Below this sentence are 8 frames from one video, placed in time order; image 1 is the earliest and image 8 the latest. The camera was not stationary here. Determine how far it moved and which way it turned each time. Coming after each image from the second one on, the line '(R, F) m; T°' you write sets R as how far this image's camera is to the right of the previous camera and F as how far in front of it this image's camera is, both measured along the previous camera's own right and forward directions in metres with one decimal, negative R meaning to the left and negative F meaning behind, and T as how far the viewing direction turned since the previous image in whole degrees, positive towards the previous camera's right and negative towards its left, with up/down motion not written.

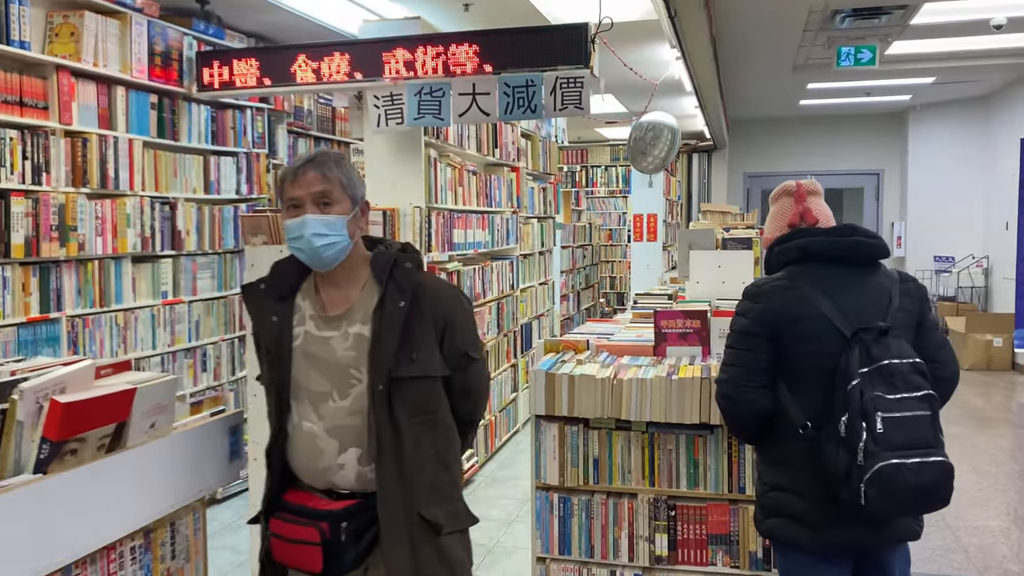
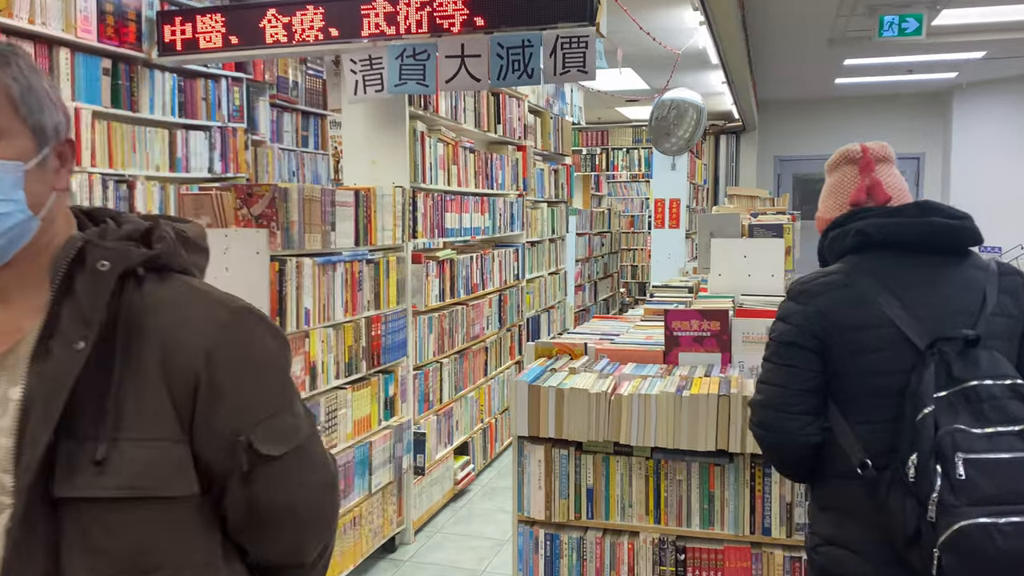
(+0.1, +0.5) m; -2°
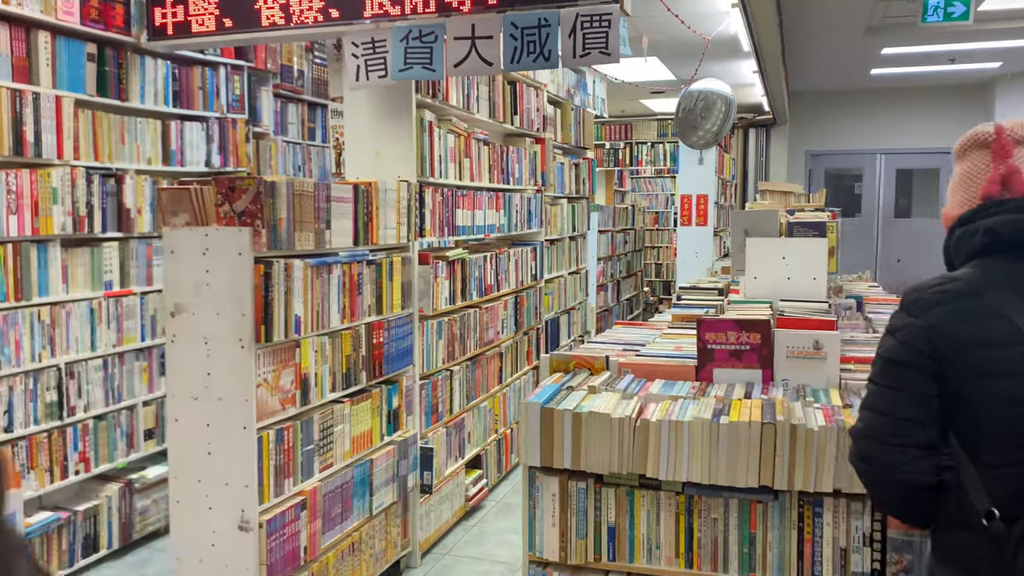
(0.0, +0.3) m; -2°
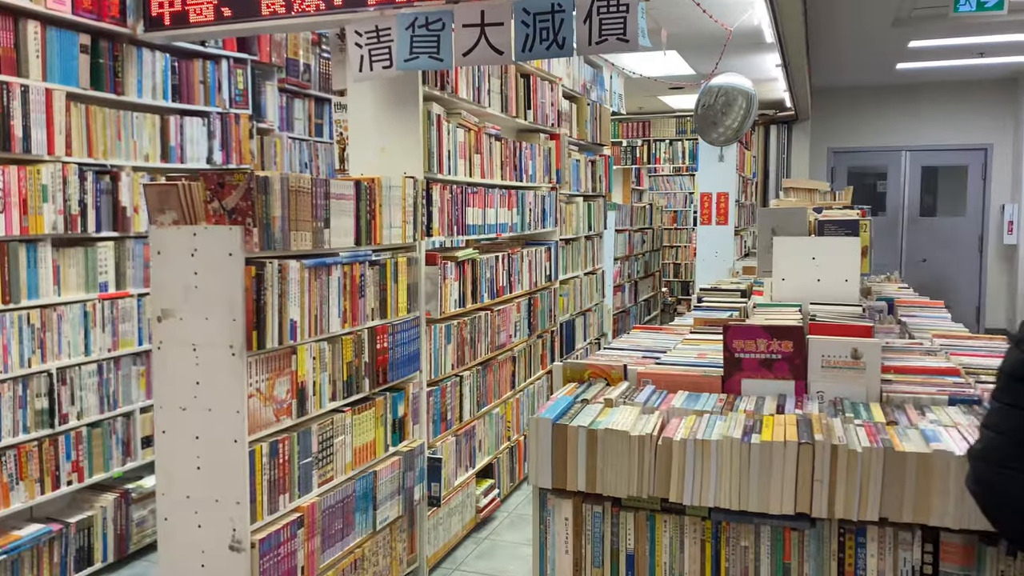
(0.0, +0.2) m; -1°
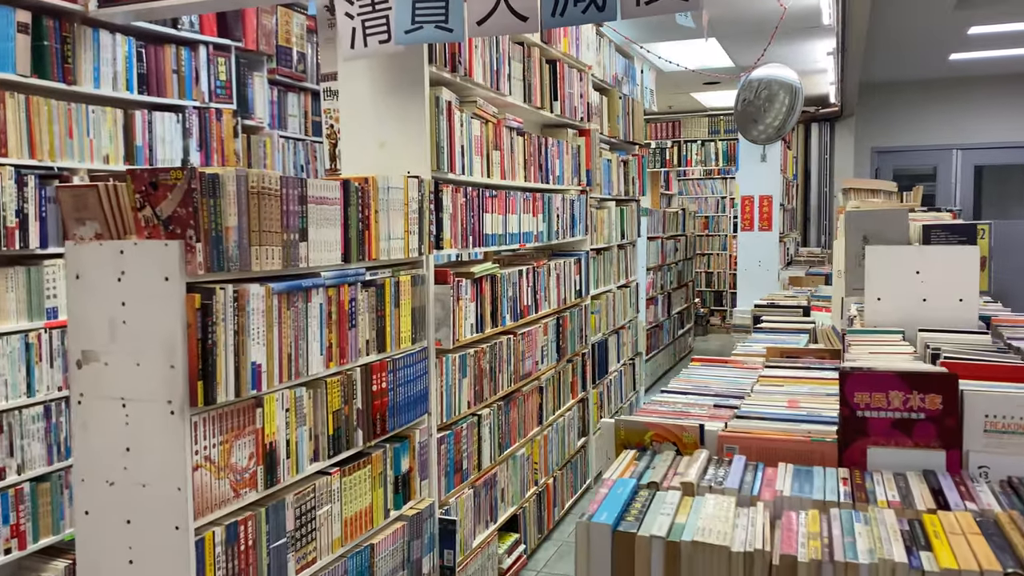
(0.0, +0.6) m; -1°
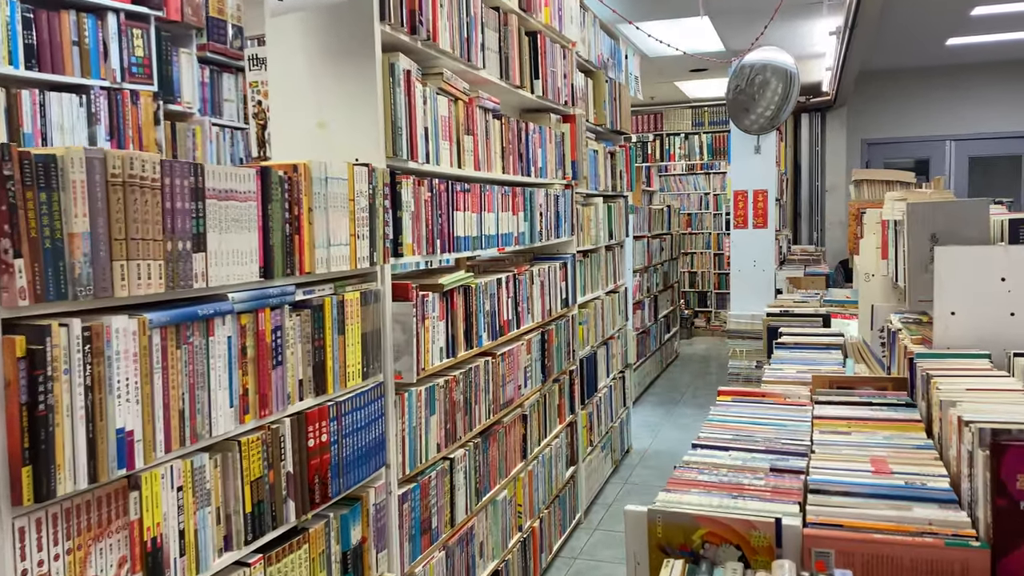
(0.0, +0.6) m; +2°
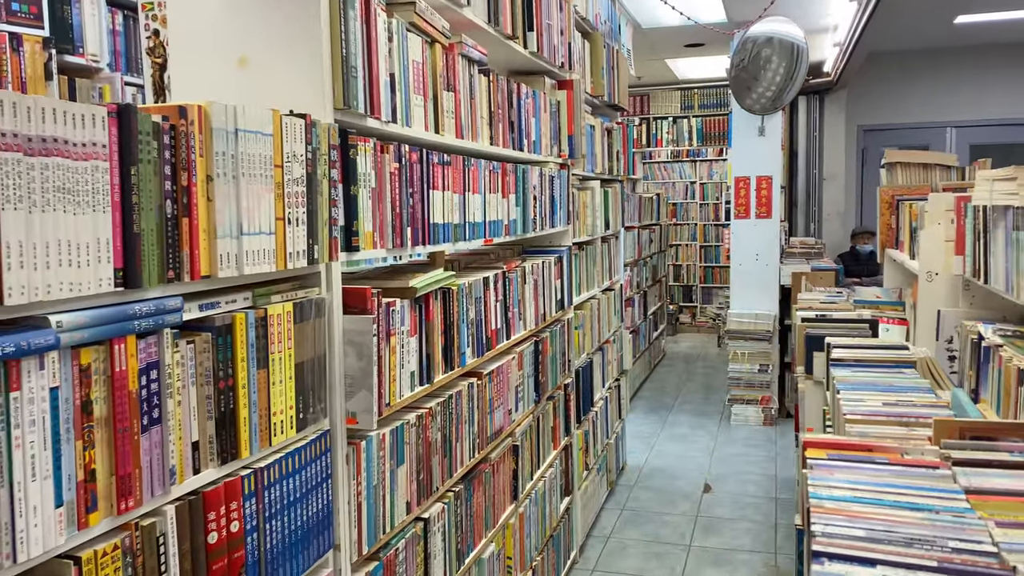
(-0.1, +0.6) m; +2°
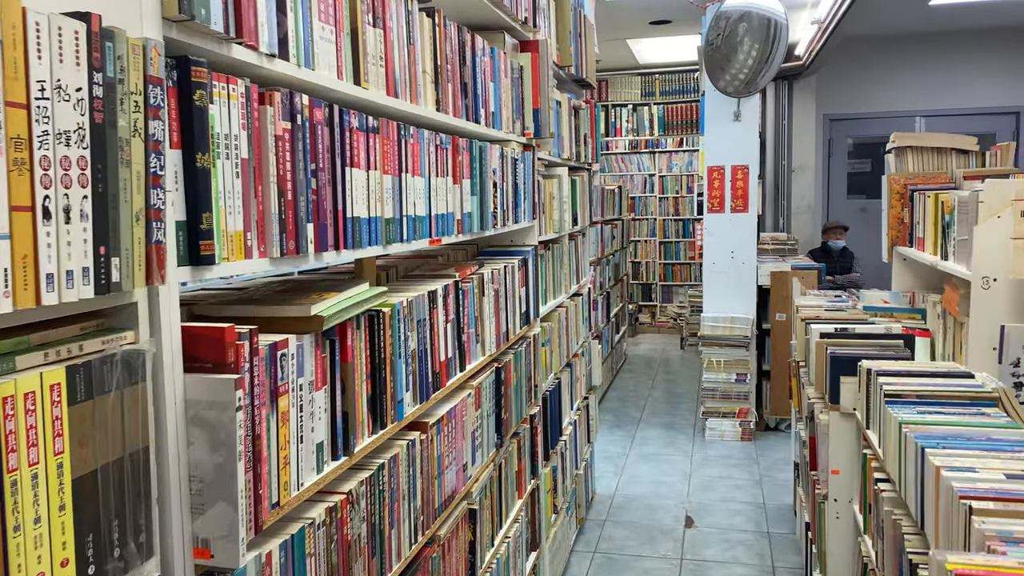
(0.0, +0.6) m; +4°
